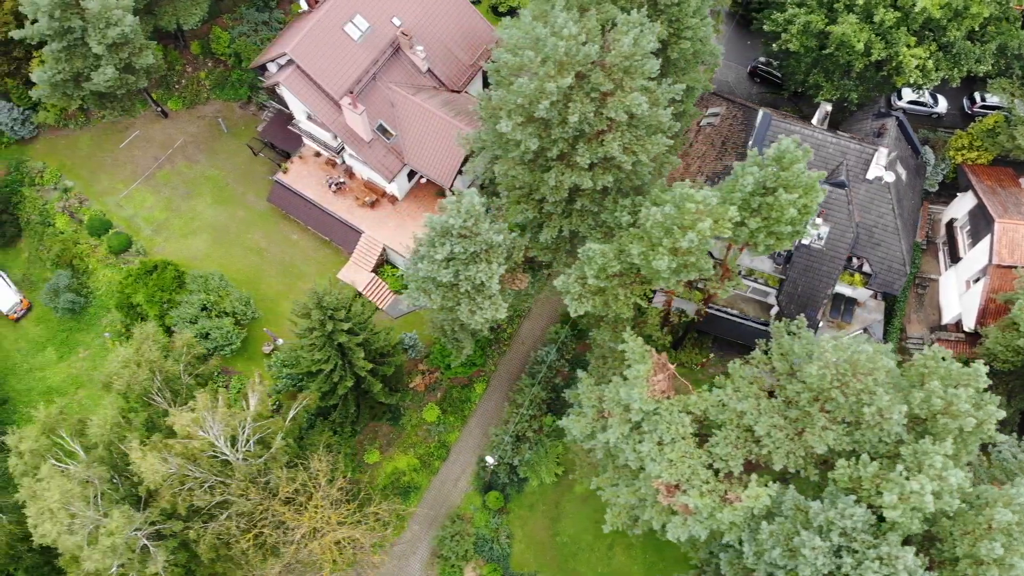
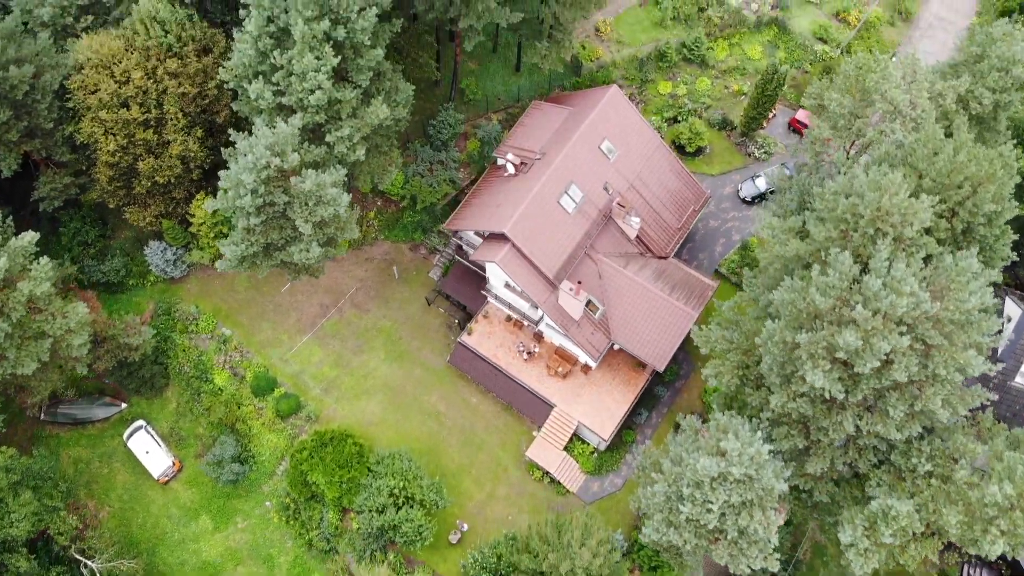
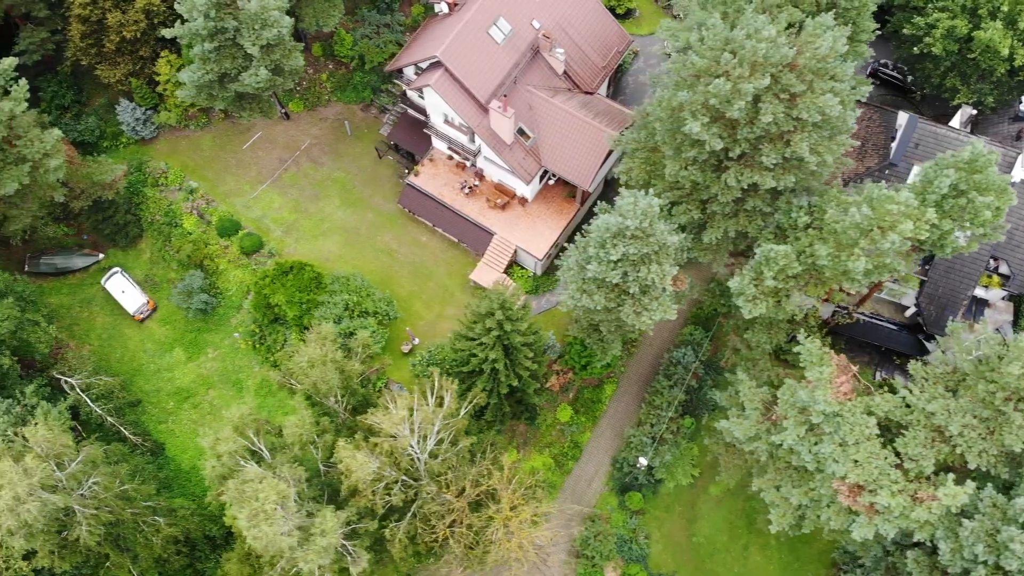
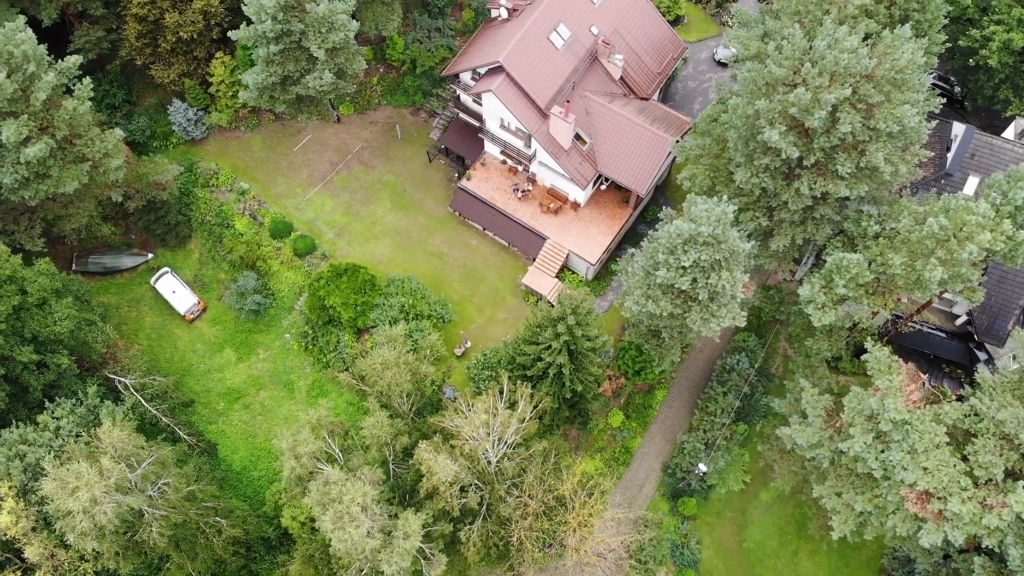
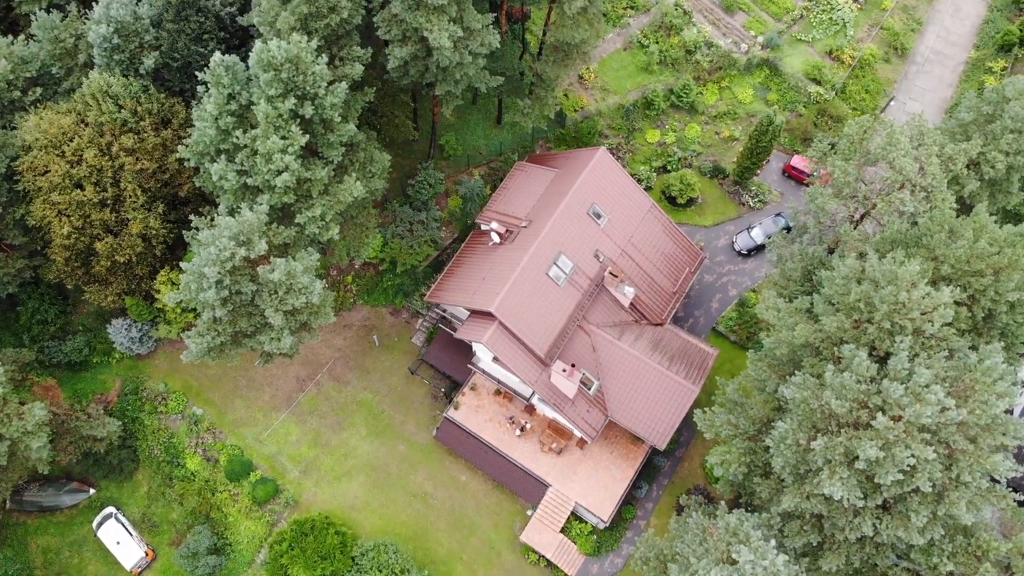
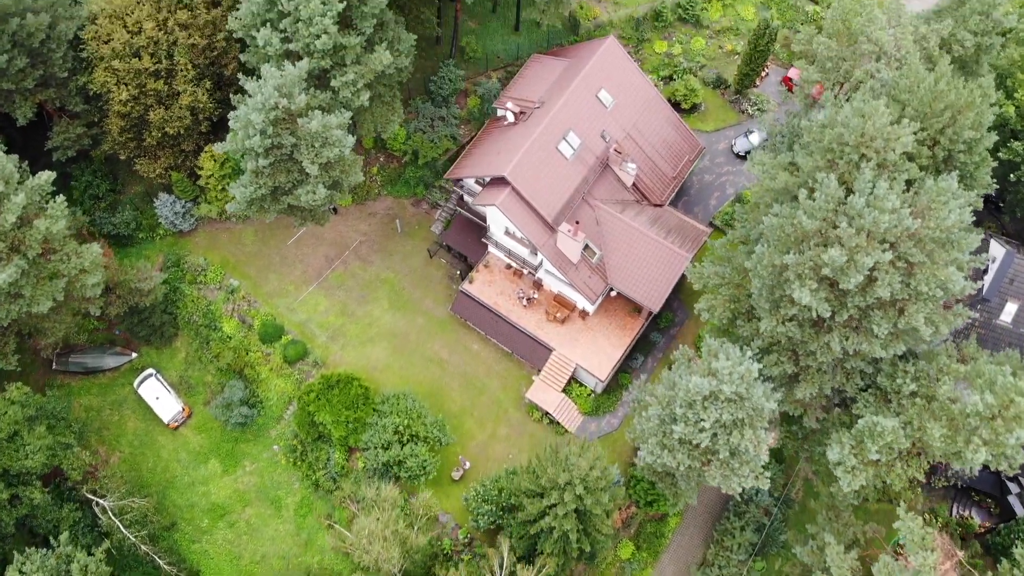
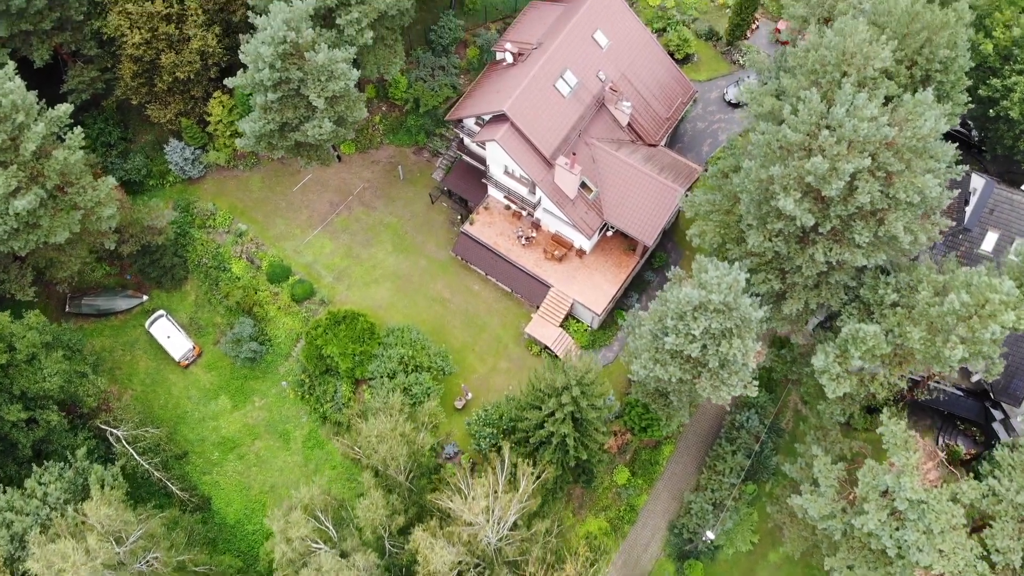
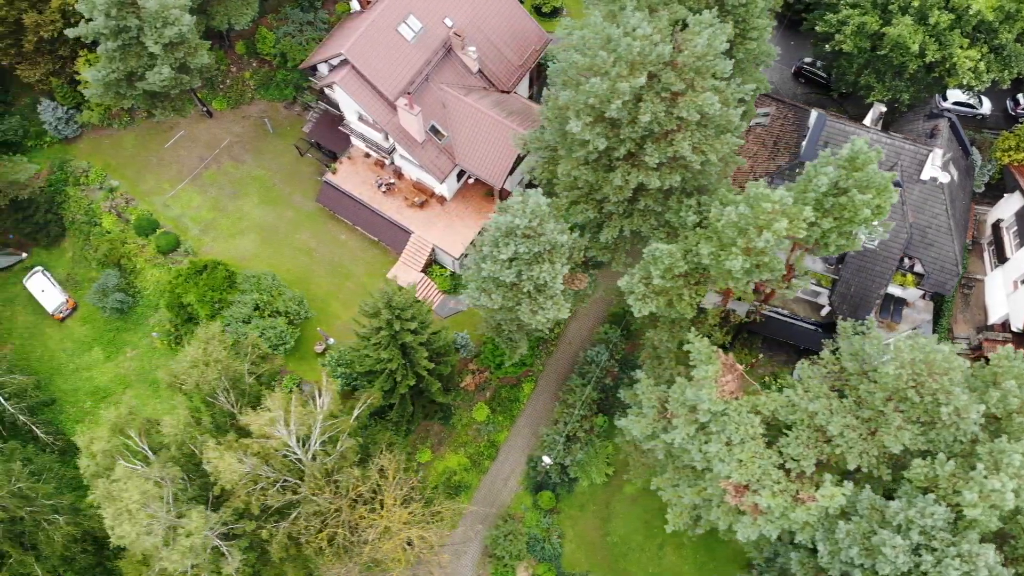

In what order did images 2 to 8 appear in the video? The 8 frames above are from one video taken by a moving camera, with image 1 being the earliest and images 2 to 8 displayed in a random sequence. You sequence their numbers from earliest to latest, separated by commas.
8, 3, 4, 7, 6, 2, 5
